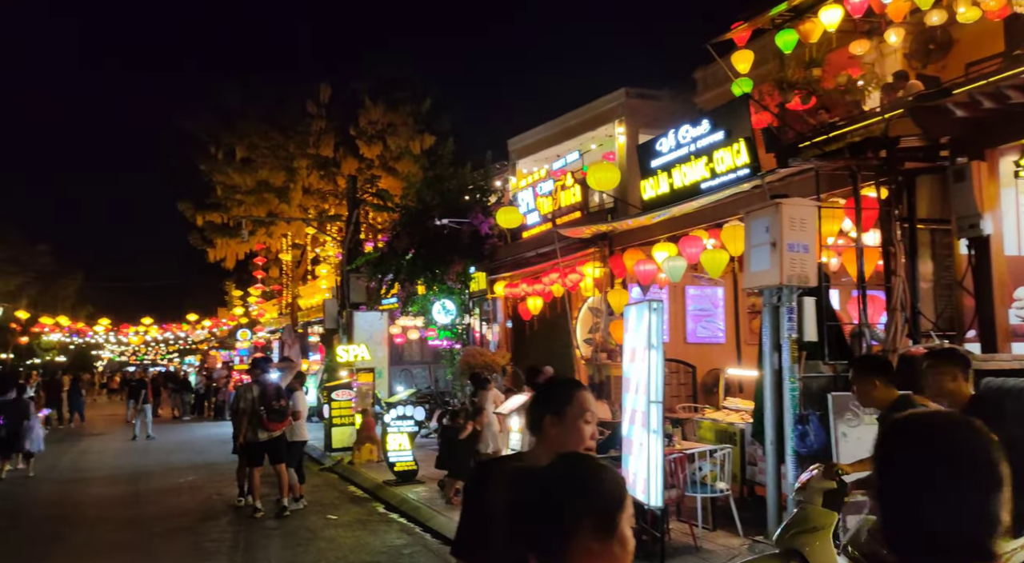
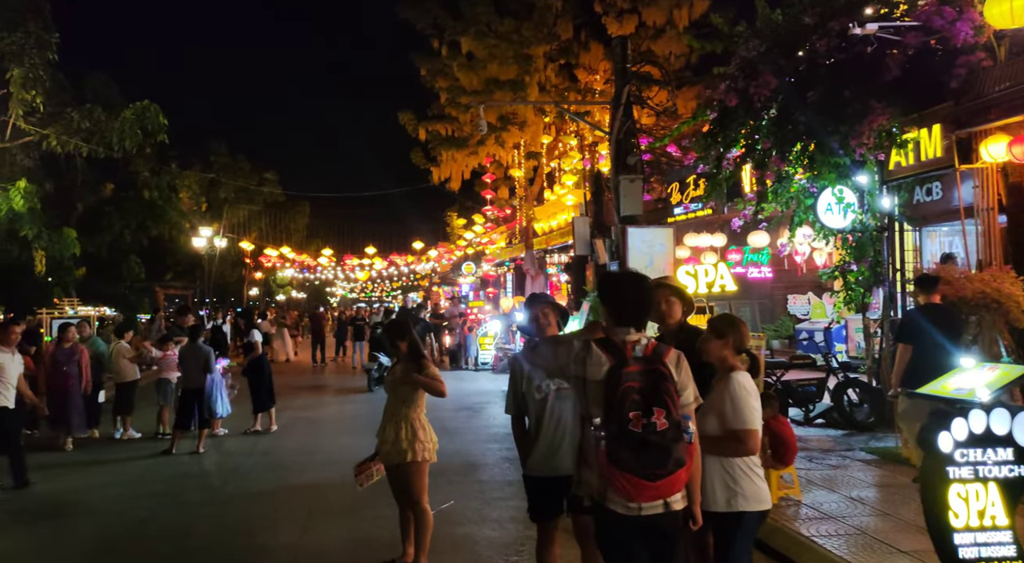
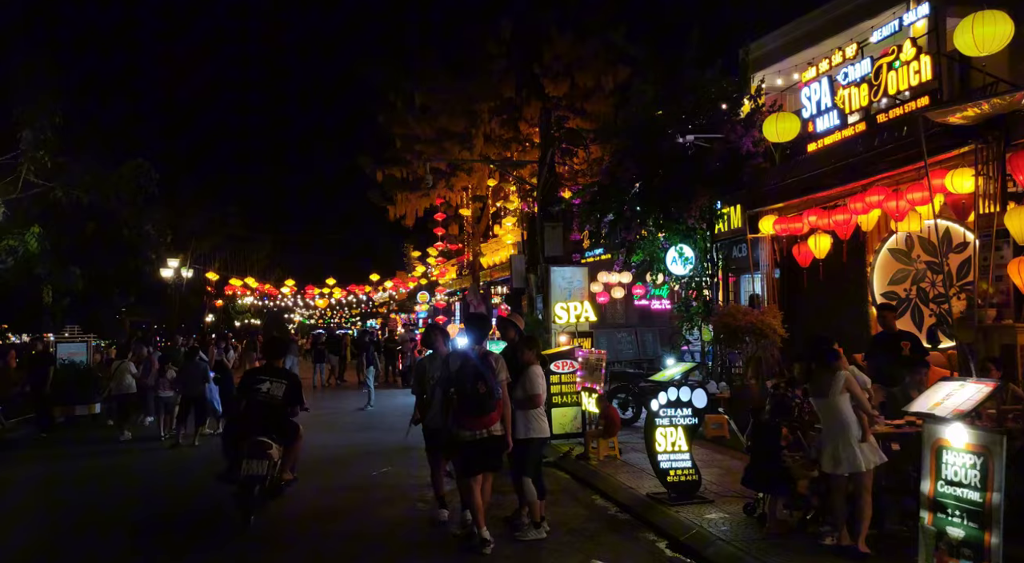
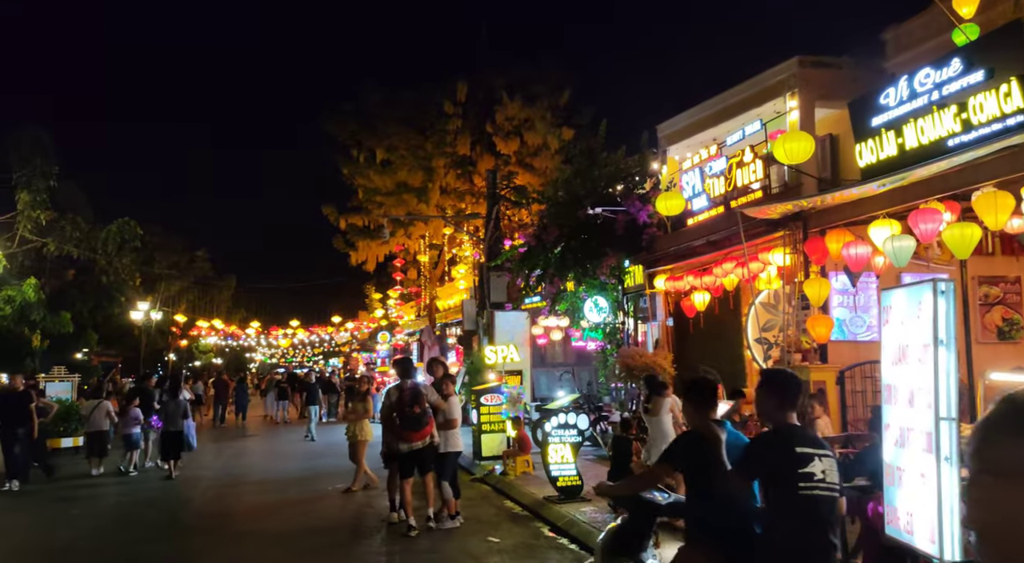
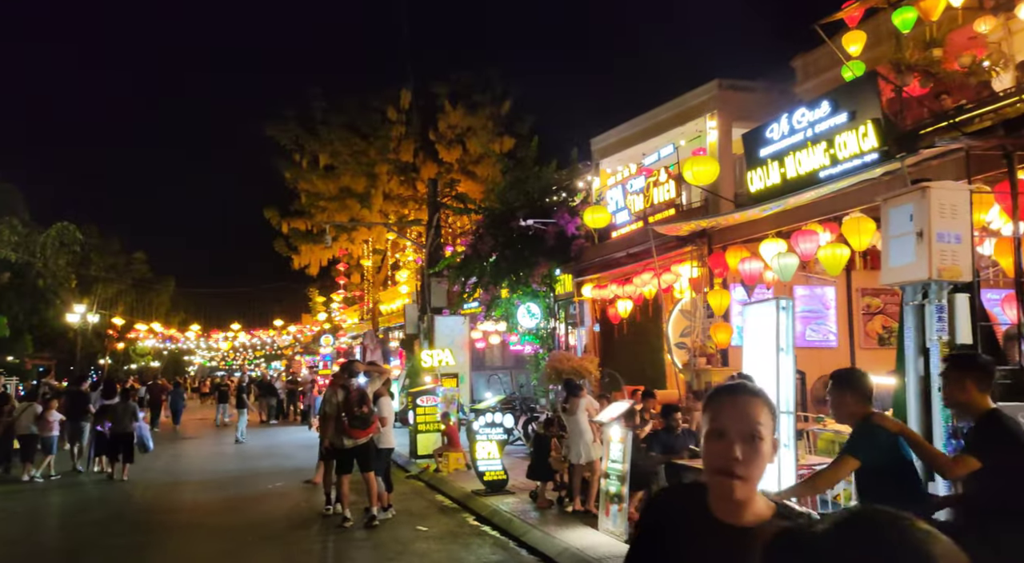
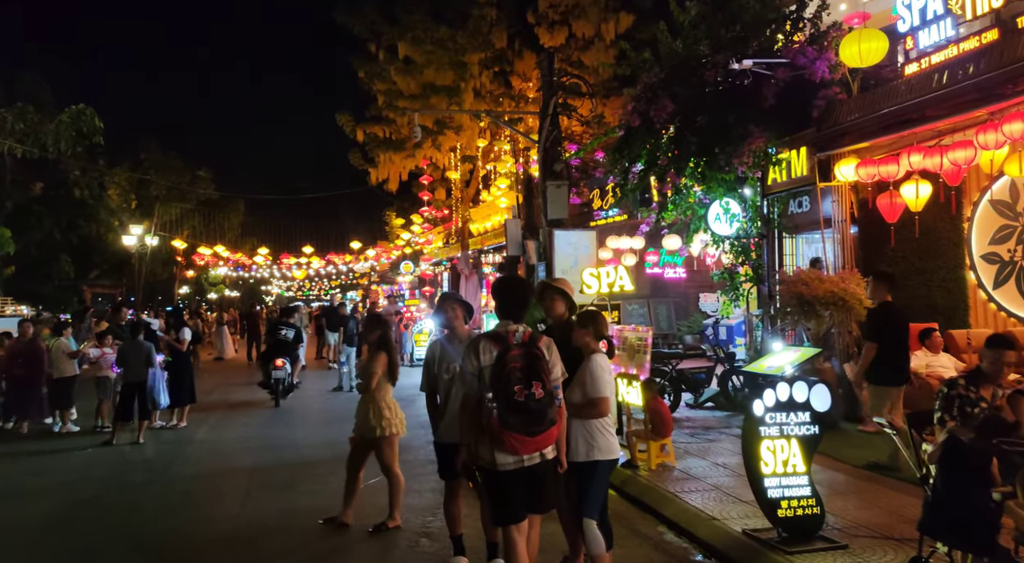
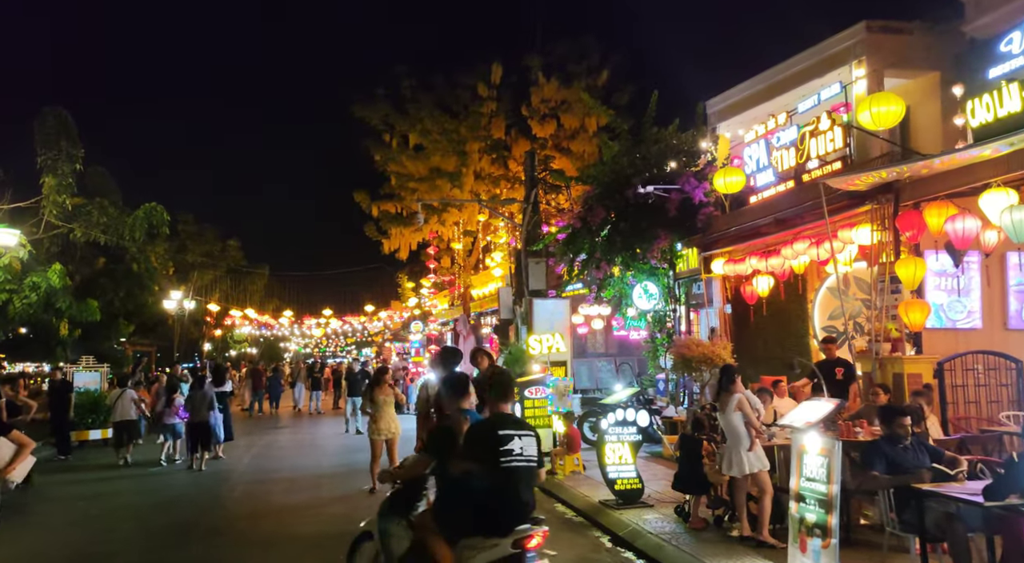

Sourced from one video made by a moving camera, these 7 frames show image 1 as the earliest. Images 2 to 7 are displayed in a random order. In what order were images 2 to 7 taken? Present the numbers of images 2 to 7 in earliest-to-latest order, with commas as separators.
5, 4, 7, 3, 6, 2
